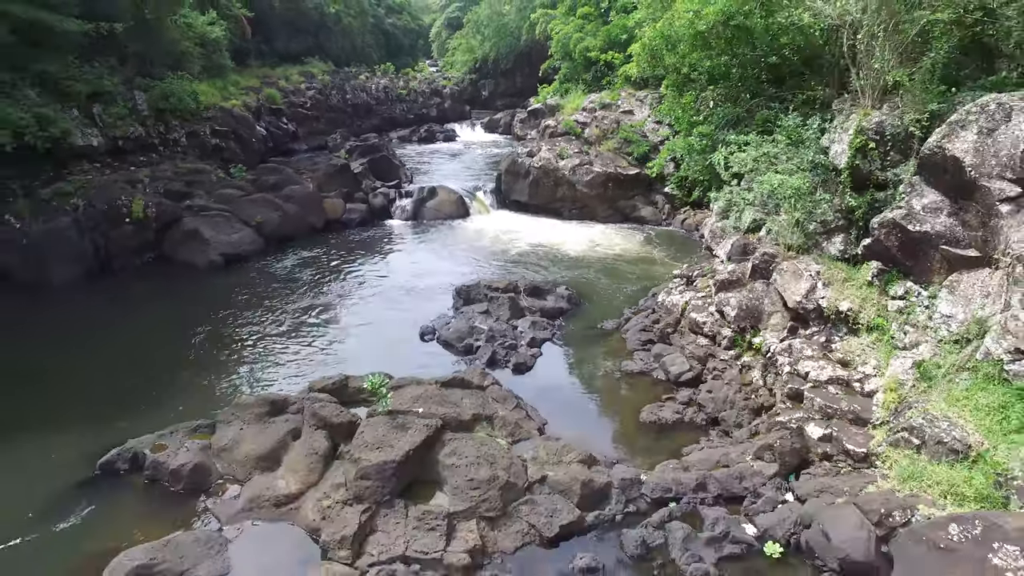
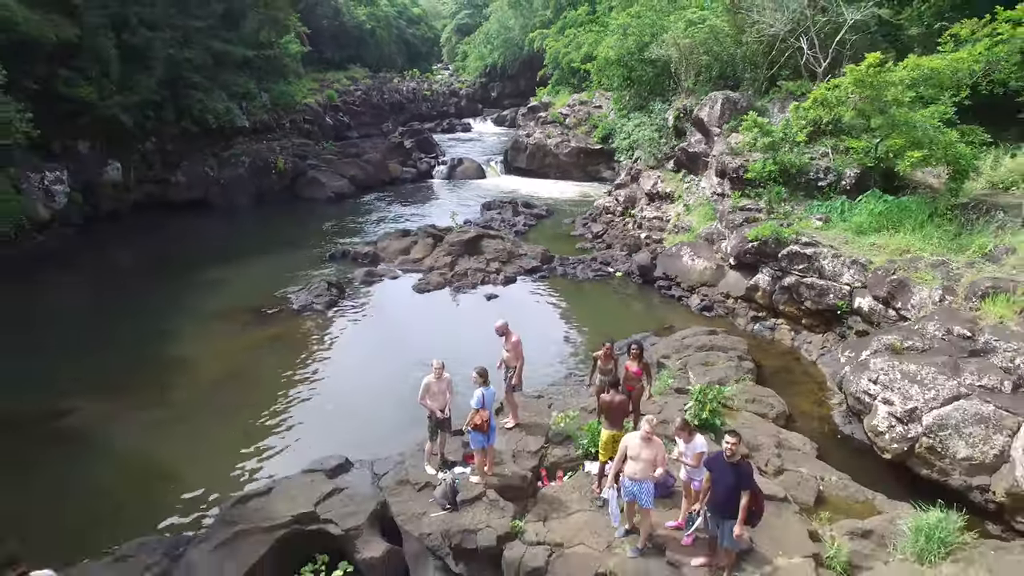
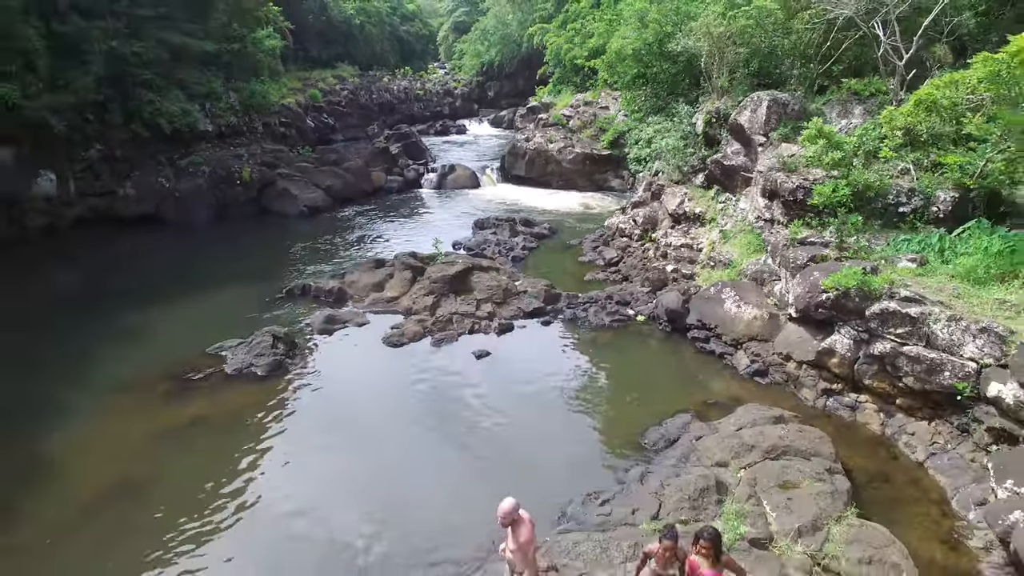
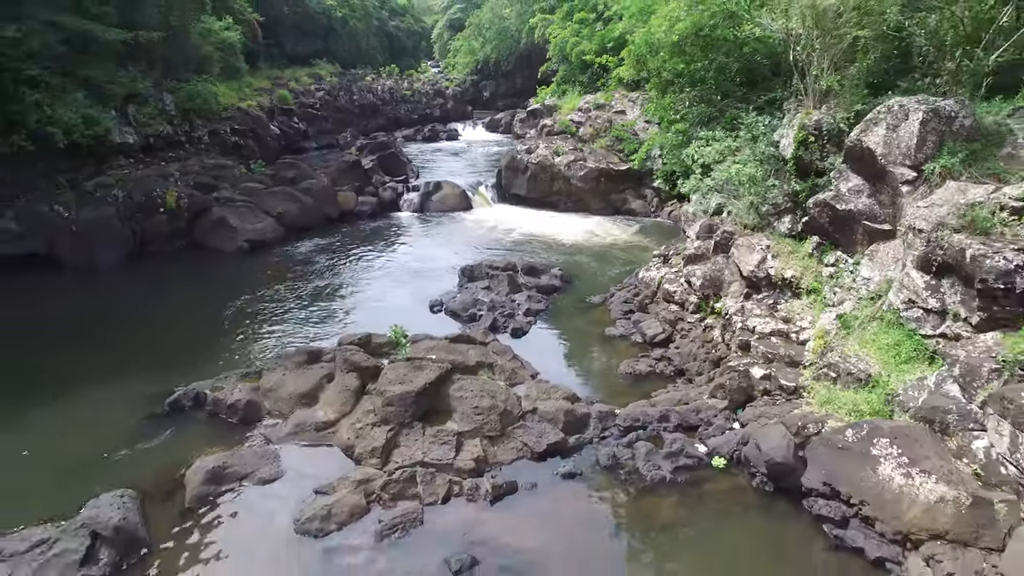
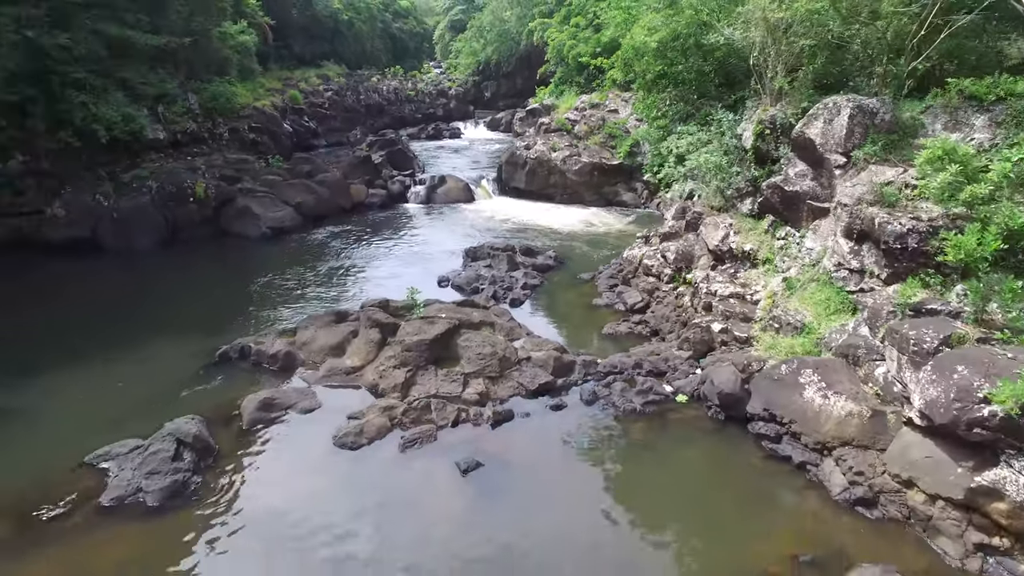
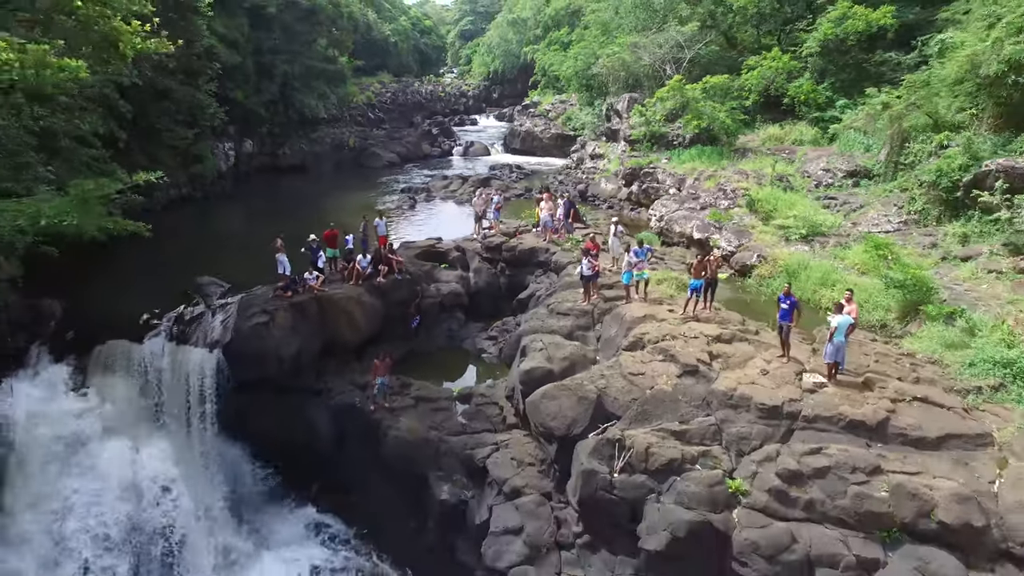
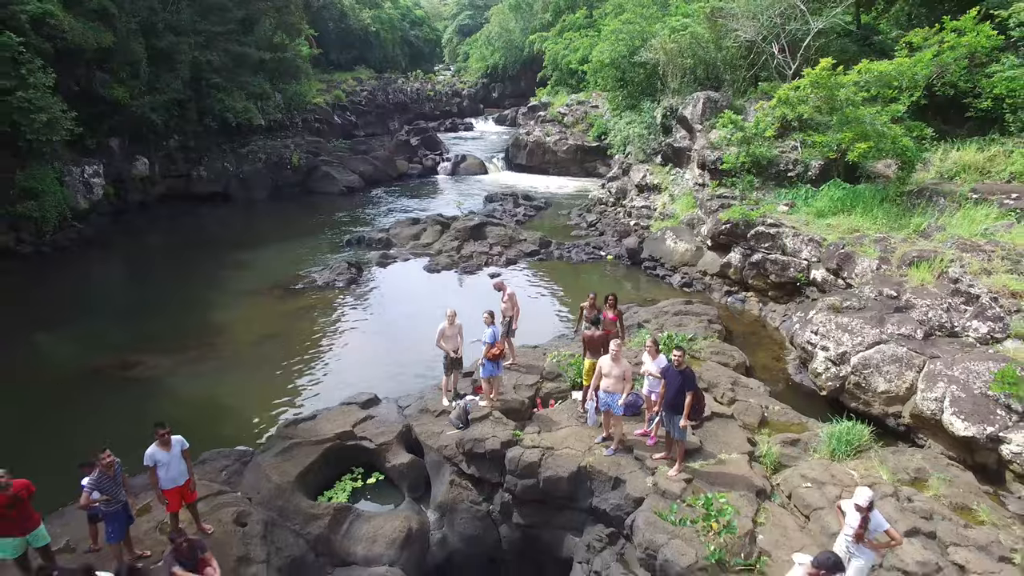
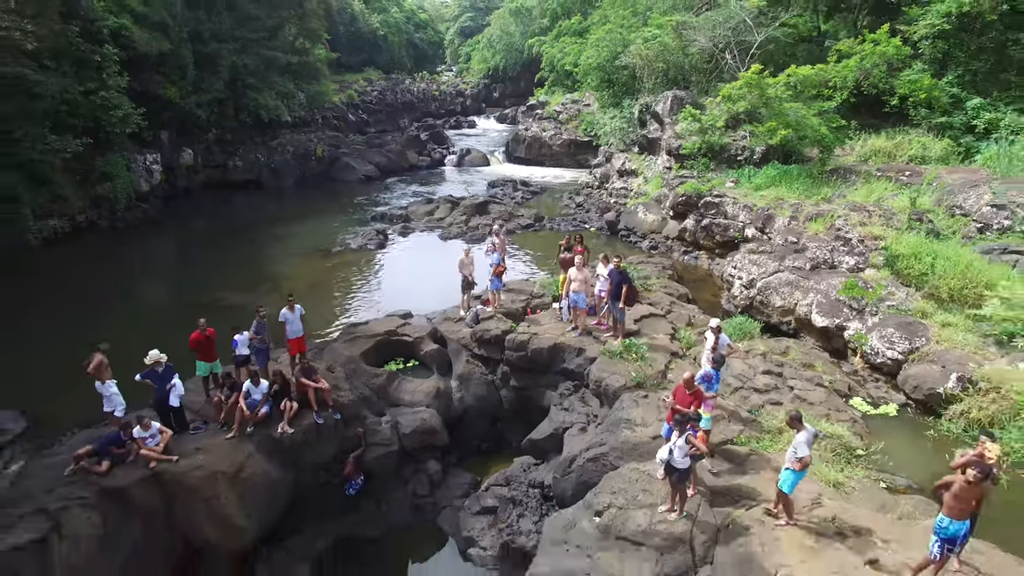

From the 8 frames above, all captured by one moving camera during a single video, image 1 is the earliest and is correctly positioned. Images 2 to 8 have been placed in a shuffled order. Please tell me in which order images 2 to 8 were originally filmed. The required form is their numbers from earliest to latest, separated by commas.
4, 5, 3, 2, 7, 8, 6
